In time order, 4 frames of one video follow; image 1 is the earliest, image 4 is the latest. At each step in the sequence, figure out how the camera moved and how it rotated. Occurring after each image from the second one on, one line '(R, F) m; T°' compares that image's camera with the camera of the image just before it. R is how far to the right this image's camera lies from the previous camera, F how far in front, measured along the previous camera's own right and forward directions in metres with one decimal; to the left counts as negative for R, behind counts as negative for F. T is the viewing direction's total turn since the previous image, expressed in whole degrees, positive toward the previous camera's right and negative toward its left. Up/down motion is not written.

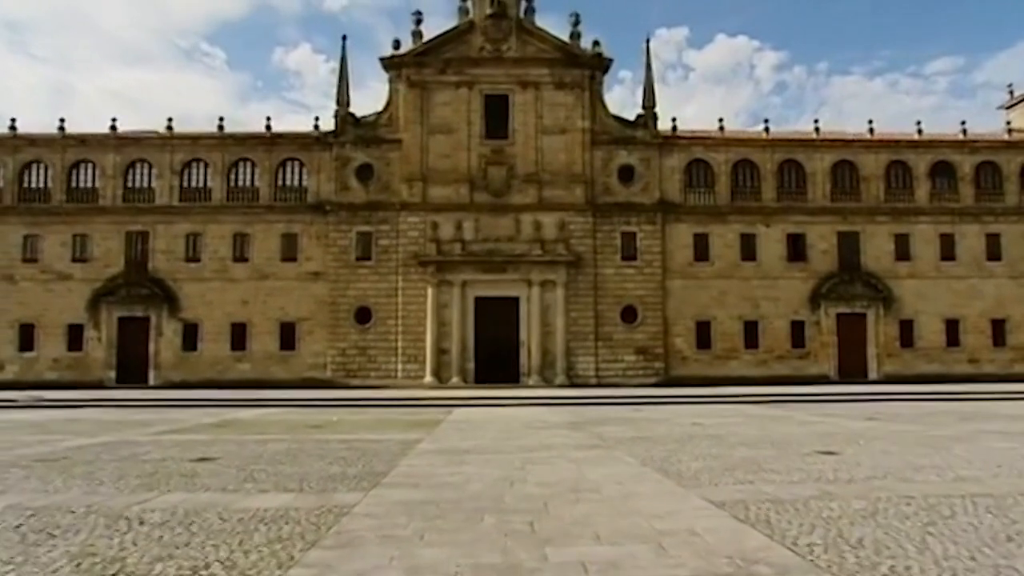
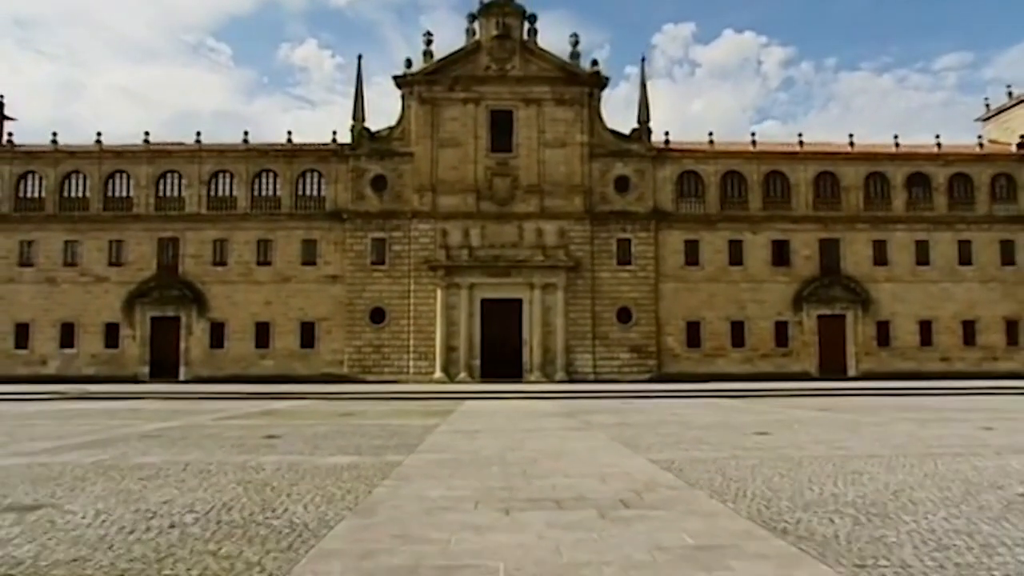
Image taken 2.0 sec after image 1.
(+0.1, -3.2) m; 0°
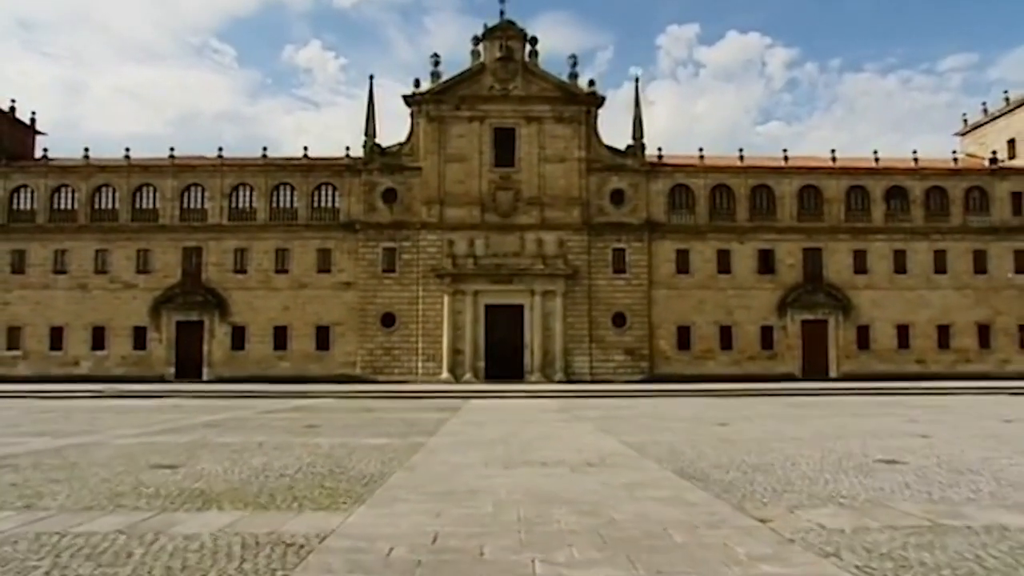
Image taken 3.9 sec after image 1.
(0.0, -3.0) m; 0°
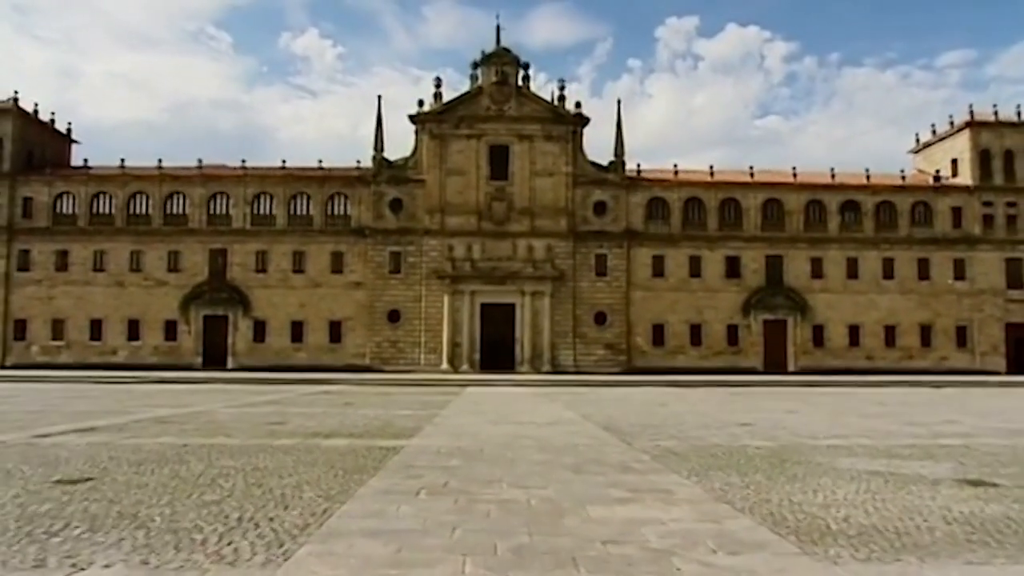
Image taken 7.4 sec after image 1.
(+0.1, -5.7) m; 0°
